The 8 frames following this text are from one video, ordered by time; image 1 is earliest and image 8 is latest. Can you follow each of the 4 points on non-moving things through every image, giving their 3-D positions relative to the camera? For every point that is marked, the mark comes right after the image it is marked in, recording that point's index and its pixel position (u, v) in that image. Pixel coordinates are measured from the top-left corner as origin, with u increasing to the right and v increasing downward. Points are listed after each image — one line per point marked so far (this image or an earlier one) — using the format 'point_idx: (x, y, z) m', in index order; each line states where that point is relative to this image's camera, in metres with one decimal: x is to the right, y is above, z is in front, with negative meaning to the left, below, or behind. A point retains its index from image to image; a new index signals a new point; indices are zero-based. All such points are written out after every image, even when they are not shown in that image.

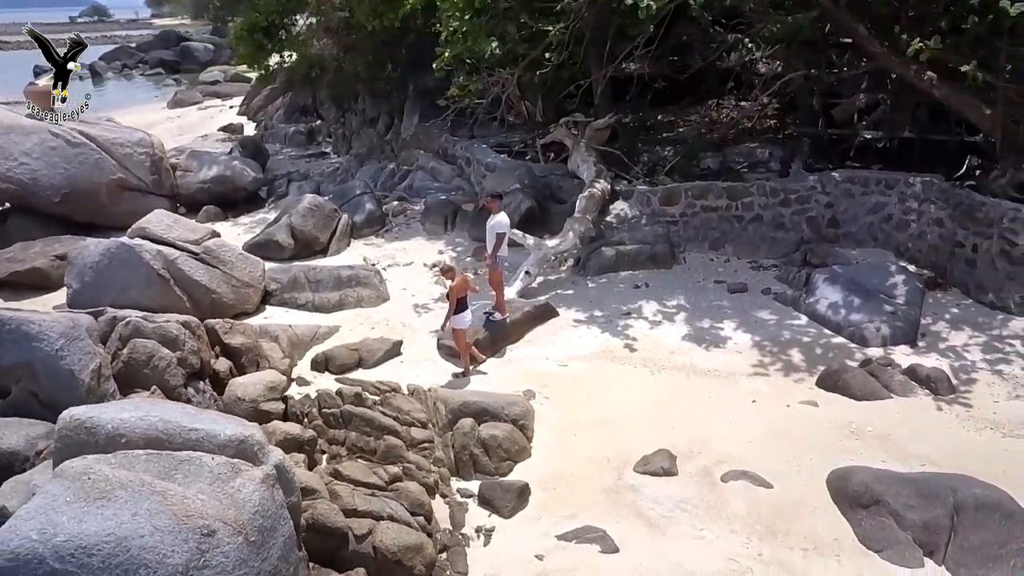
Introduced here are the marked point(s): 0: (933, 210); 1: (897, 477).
0: (+5.6, +1.0, +10.9) m
1: (+3.3, -1.6, +6.9) m
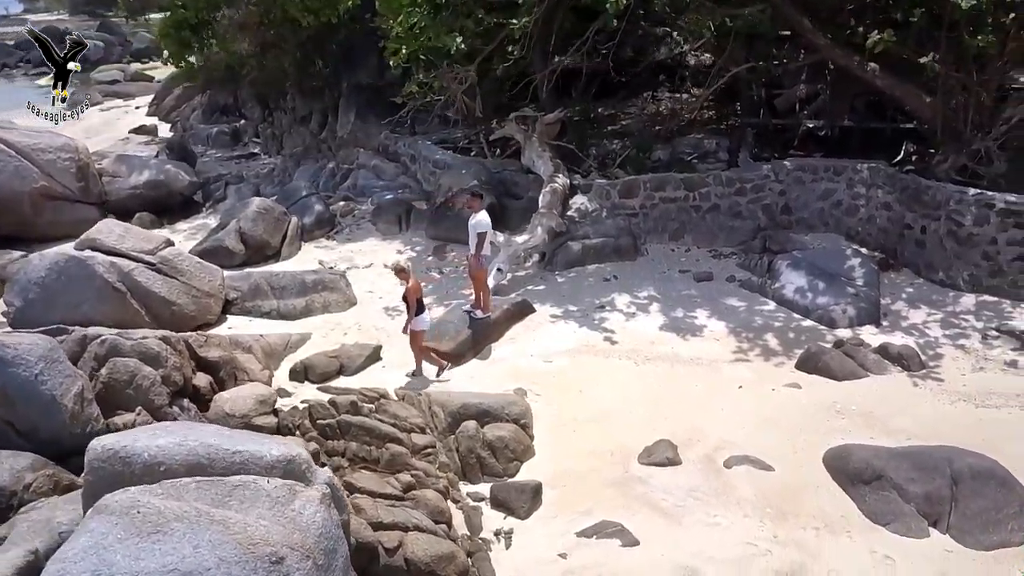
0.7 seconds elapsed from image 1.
0: (+5.2, +1.3, +11.4) m
1: (+3.4, -1.4, +7.2) m
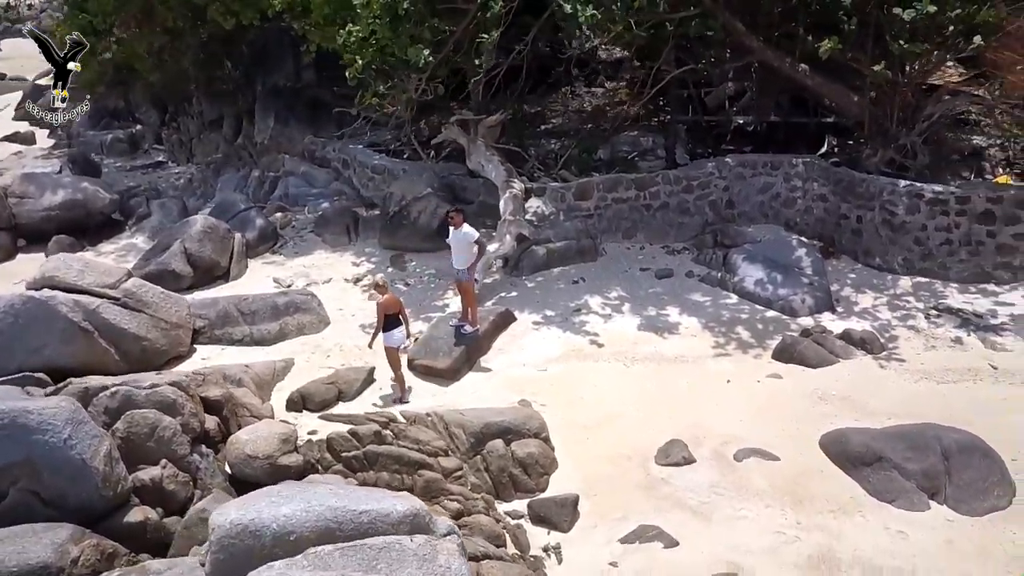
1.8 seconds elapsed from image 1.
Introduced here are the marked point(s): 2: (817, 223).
0: (+4.6, +1.5, +12.3) m
1: (+3.7, -1.4, +7.9) m
2: (+4.6, +1.0, +12.4) m
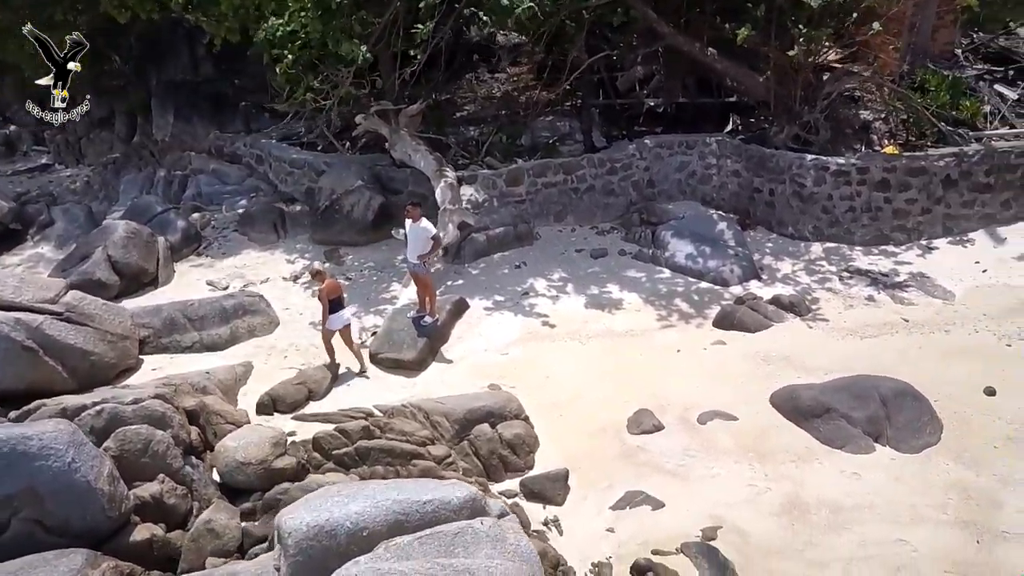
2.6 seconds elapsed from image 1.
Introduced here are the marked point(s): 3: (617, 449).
0: (+3.5, +2.0, +13.1) m
1: (+3.4, -1.1, +8.7) m
2: (+3.6, +1.5, +13.2) m
3: (+1.1, -1.7, +8.3) m
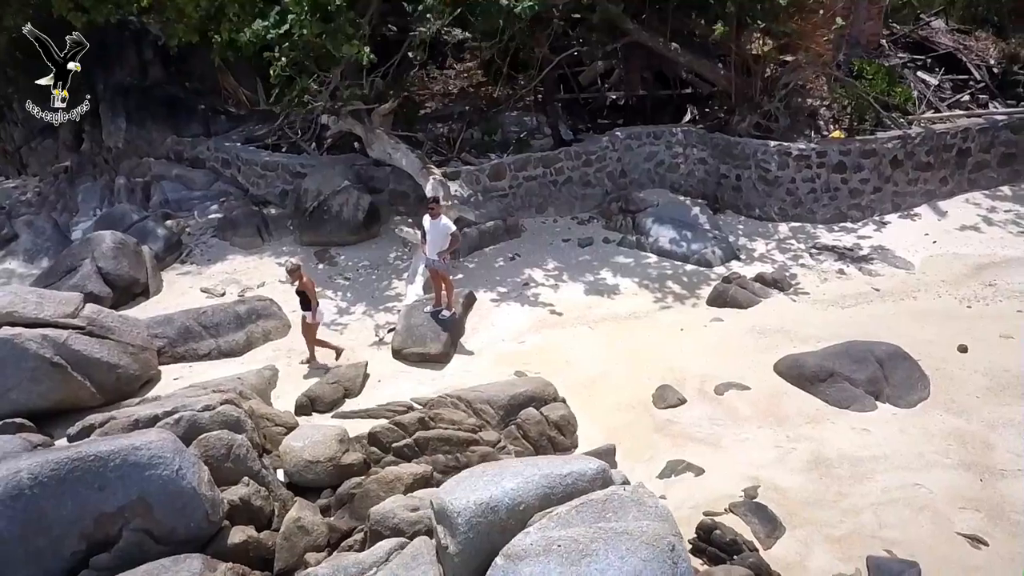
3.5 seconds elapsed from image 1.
0: (+3.1, +2.3, +13.9) m
1: (+3.8, -0.8, +9.6) m
2: (+3.2, +1.8, +14.0) m
3: (+1.5, -1.5, +8.9) m
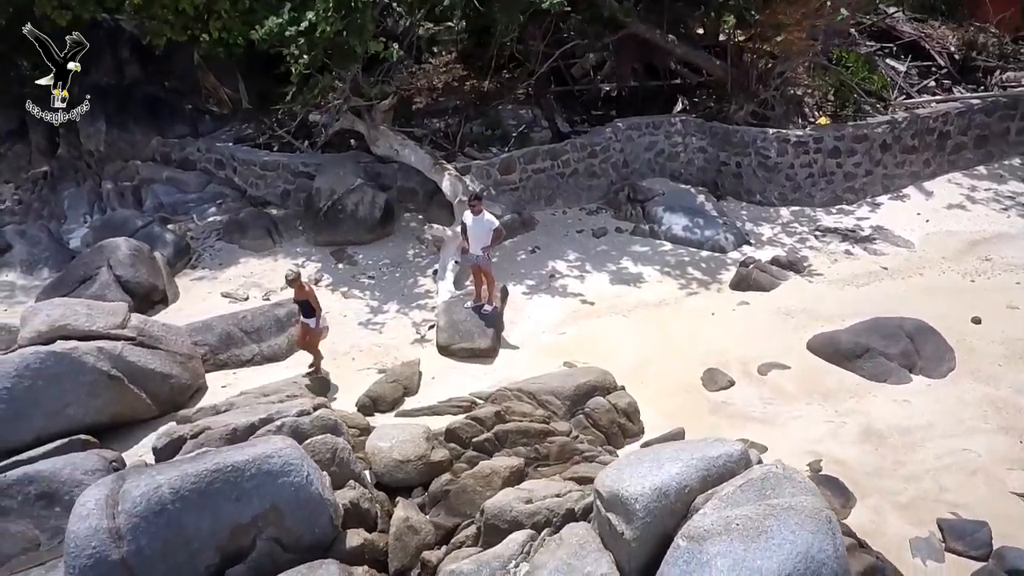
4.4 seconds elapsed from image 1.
0: (+3.2, +2.6, +14.3) m
1: (+4.3, -0.5, +10.0) m
2: (+3.3, +2.0, +14.4) m
3: (+2.2, -1.3, +9.2) m
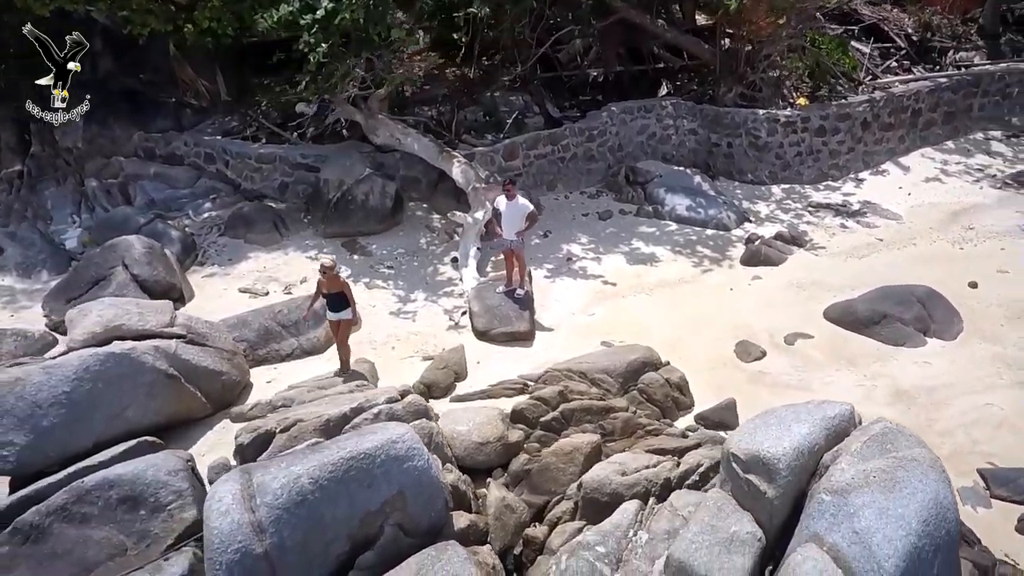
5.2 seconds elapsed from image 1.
0: (+3.1, +3.0, +14.6) m
1: (+4.7, -0.1, +10.6) m
2: (+3.2, +2.4, +14.8) m
3: (+2.7, -1.0, +9.5) m
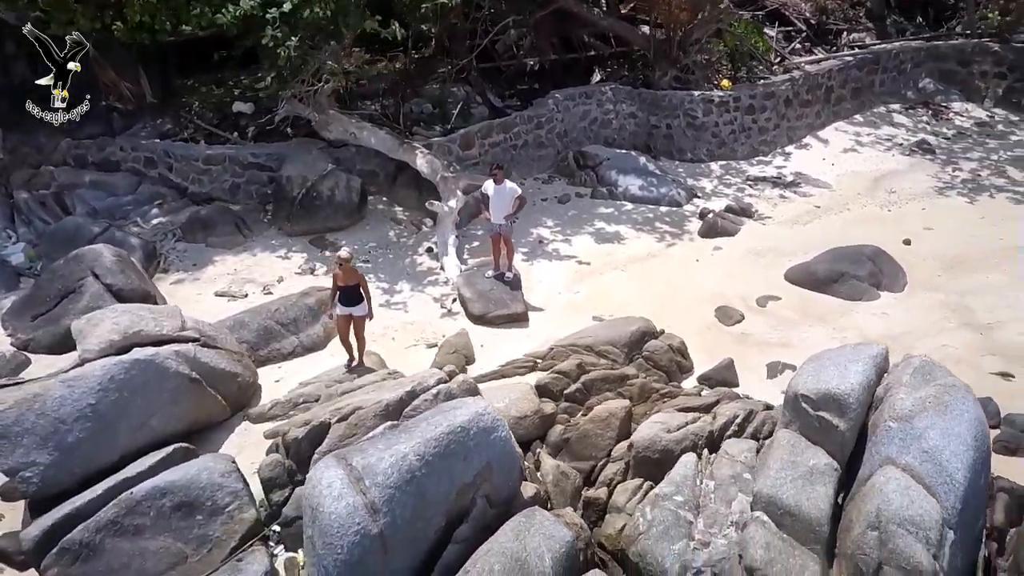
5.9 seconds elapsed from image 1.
0: (+2.1, +3.4, +15.2) m
1: (+4.5, +0.4, +11.5) m
2: (+2.2, +2.9, +15.4) m
3: (+2.7, -0.6, +10.1) m
